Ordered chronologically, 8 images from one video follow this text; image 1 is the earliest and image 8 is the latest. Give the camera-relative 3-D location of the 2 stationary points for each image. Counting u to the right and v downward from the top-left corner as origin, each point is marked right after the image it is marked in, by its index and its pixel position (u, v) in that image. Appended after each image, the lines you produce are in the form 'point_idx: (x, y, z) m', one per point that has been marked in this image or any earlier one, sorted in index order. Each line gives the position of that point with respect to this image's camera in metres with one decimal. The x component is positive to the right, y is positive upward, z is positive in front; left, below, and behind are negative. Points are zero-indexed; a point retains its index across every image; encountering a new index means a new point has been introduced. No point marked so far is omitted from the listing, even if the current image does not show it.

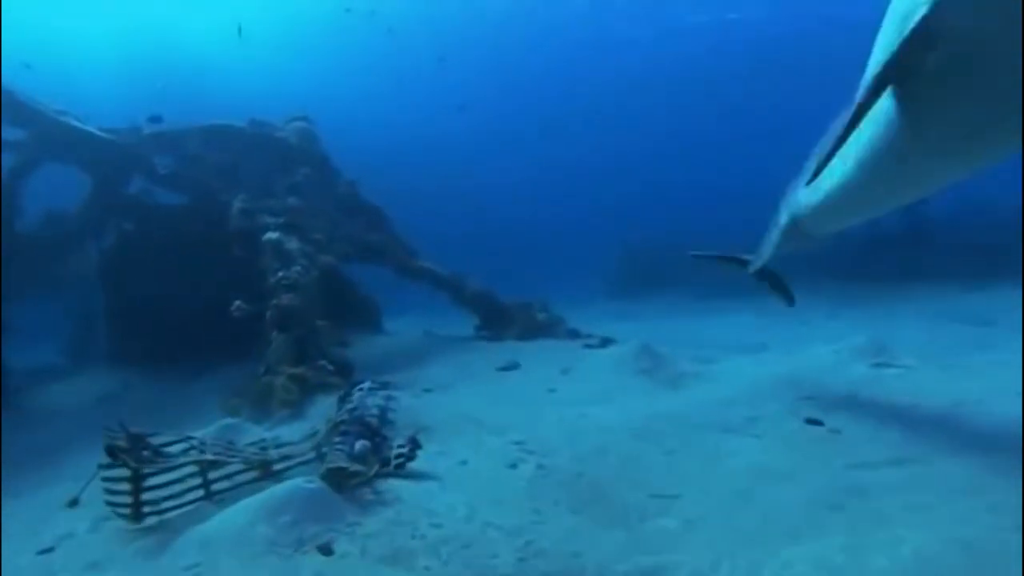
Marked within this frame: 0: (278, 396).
0: (-2.3, -1.1, +6.2) m
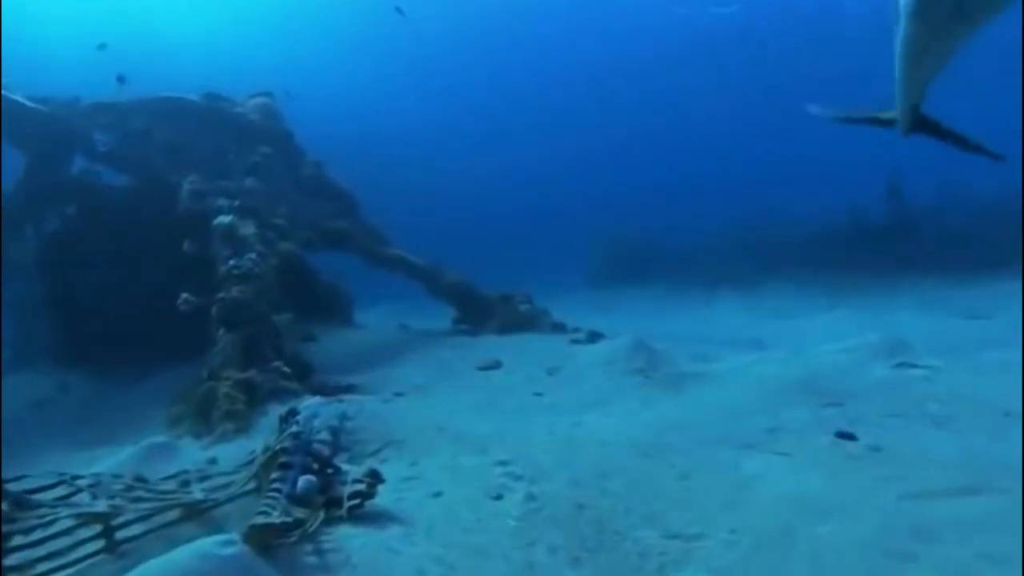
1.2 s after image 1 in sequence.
0: (-2.5, -1.0, +5.4) m
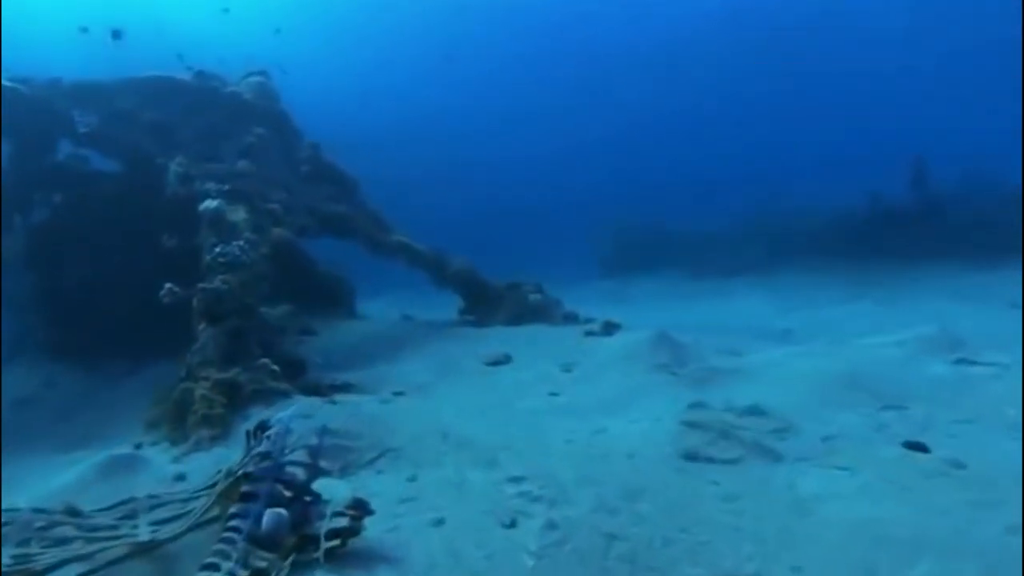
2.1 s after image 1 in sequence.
0: (-2.4, -0.9, +4.8) m
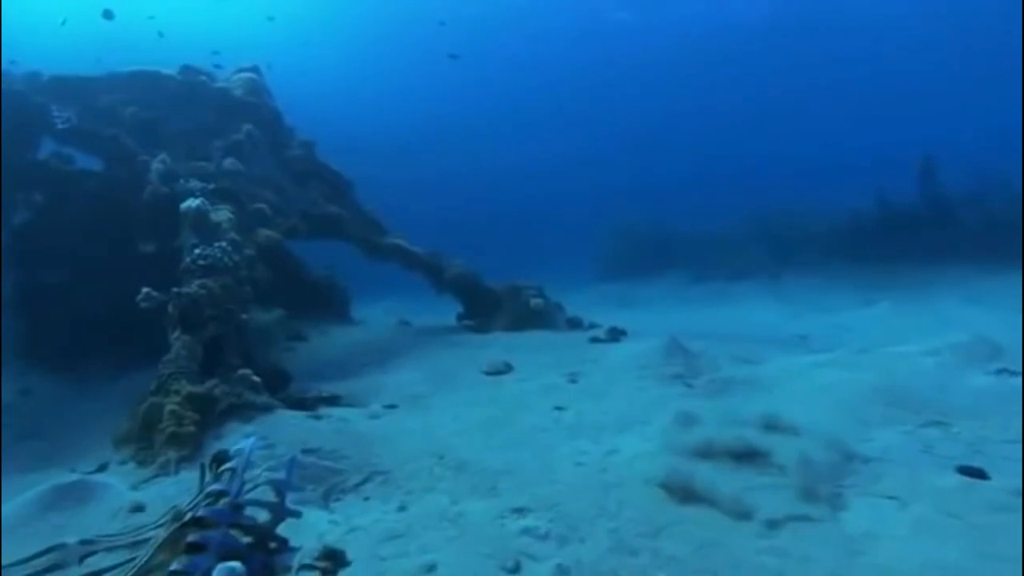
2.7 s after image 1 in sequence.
0: (-2.4, -1.0, +4.3) m
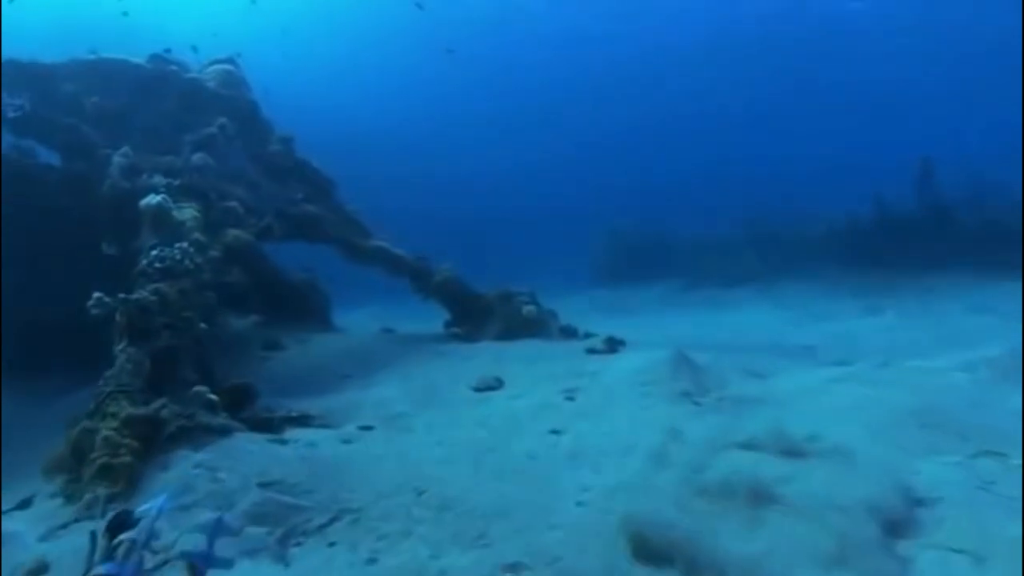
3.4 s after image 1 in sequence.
0: (-2.4, -1.0, +3.7) m
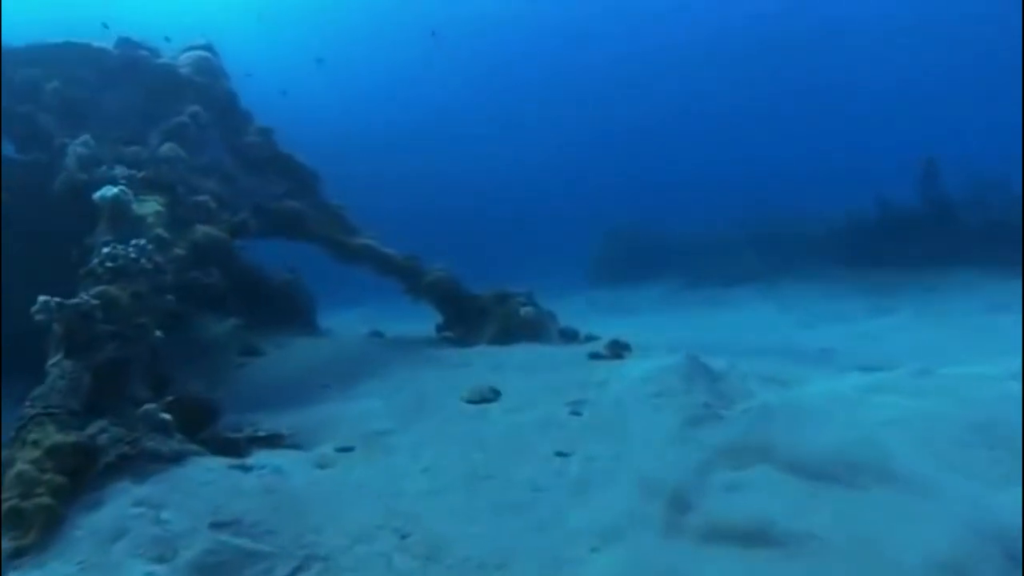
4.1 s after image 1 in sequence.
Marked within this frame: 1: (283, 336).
0: (-2.4, -1.0, +3.1) m
1: (-2.9, -0.6, +7.9) m
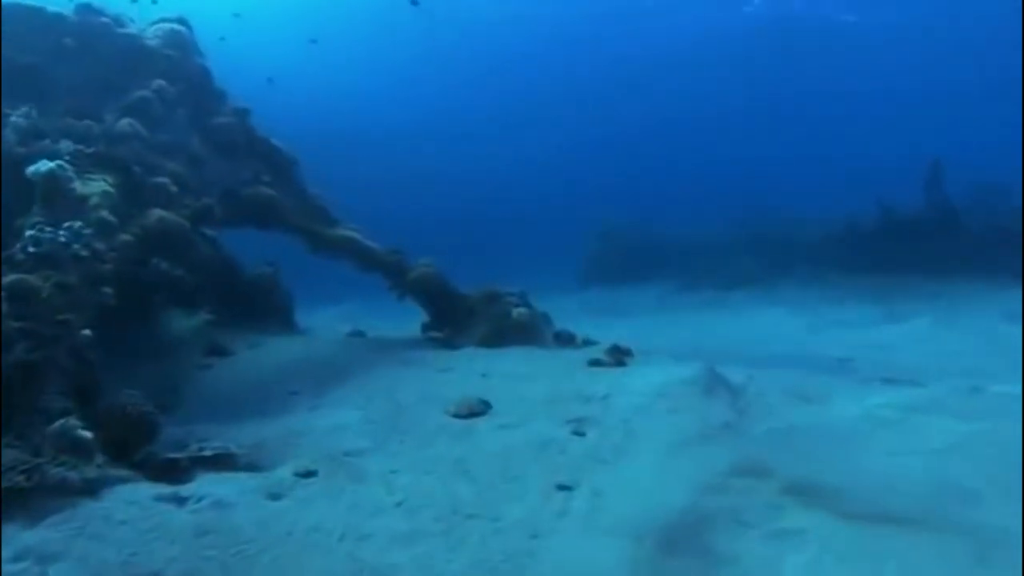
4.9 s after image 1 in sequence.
0: (-2.4, -1.0, +2.4) m
1: (-3.0, -0.5, +7.2) m
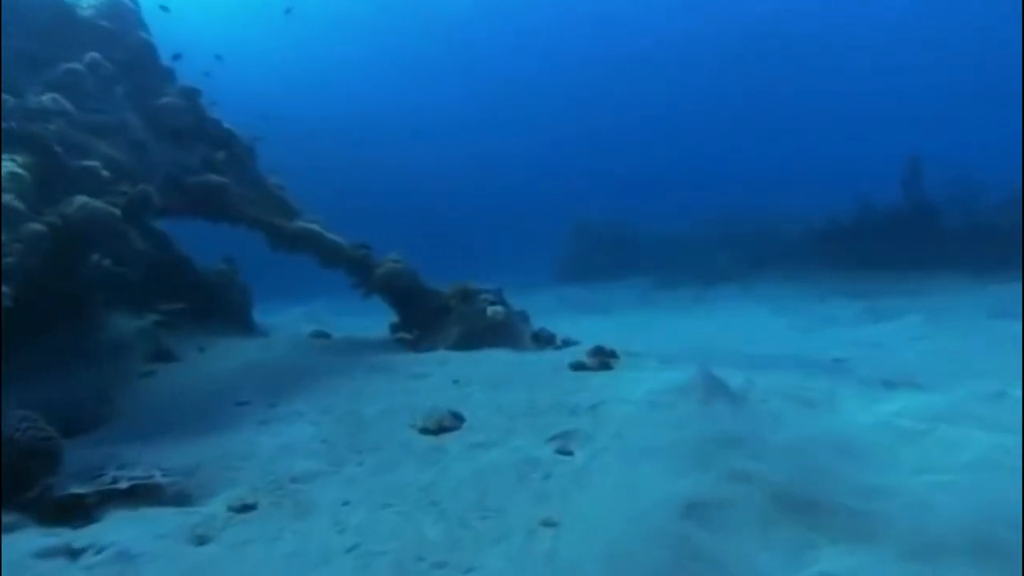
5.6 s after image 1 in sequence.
0: (-2.5, -1.0, +1.7) m
1: (-3.2, -0.5, +6.5) m
